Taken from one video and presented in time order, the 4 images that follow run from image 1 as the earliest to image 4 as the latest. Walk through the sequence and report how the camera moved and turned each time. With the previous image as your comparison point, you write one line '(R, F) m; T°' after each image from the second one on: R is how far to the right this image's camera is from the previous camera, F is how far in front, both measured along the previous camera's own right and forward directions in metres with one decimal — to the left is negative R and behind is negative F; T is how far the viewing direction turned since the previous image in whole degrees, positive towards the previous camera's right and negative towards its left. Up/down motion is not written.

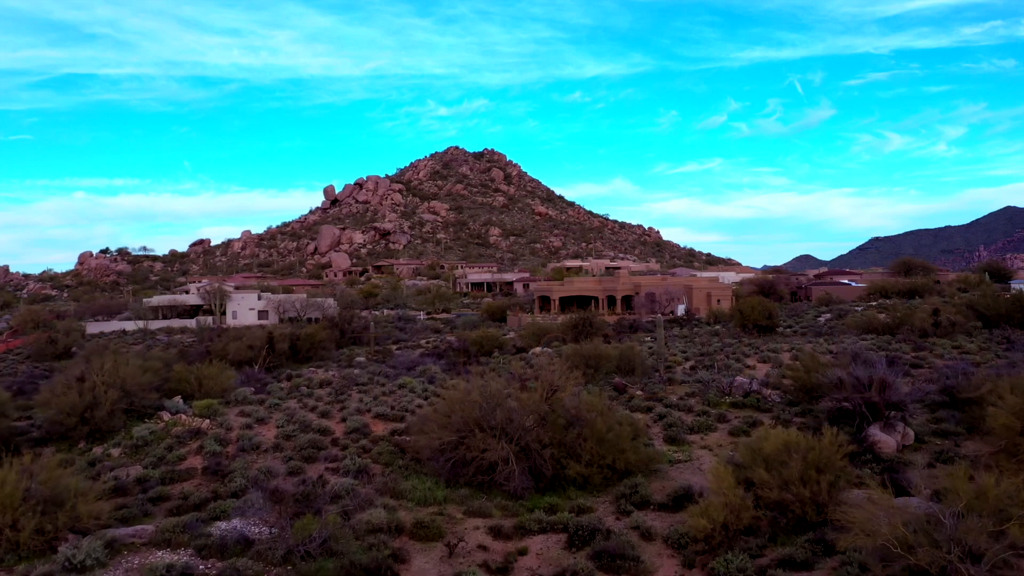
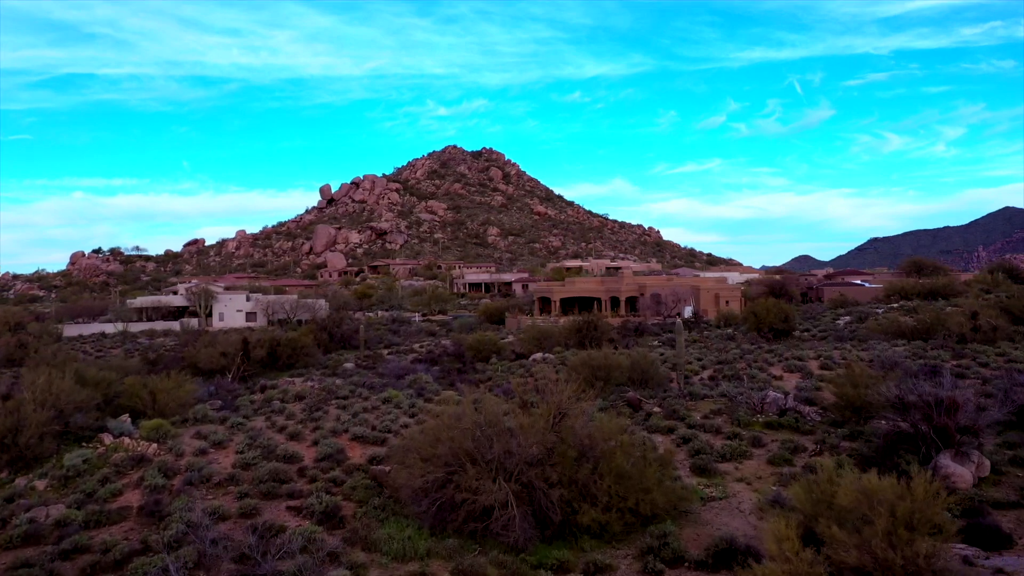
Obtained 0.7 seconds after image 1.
(0.0, +2.4) m; 0°
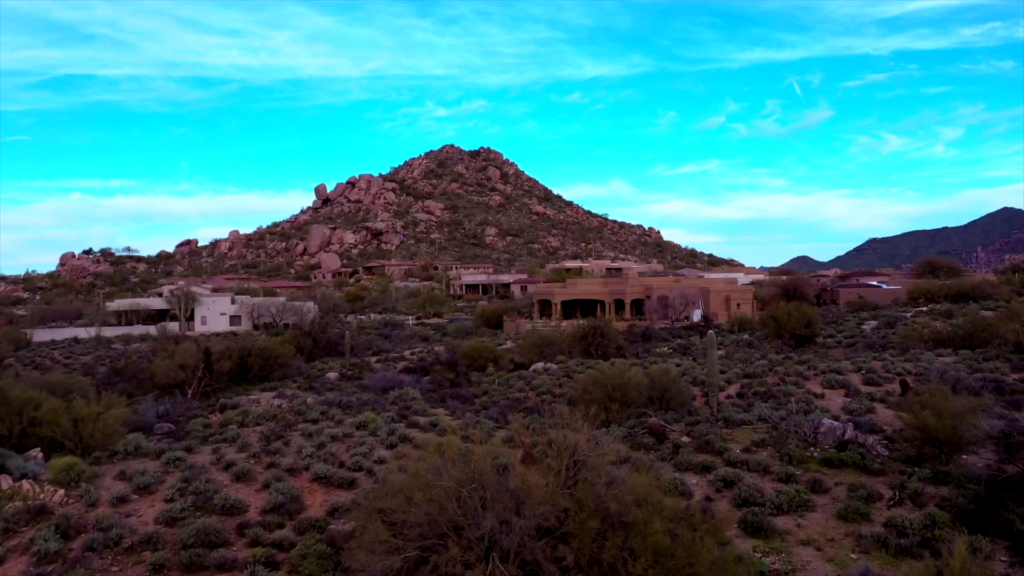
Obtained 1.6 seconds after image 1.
(0.0, +2.8) m; 0°
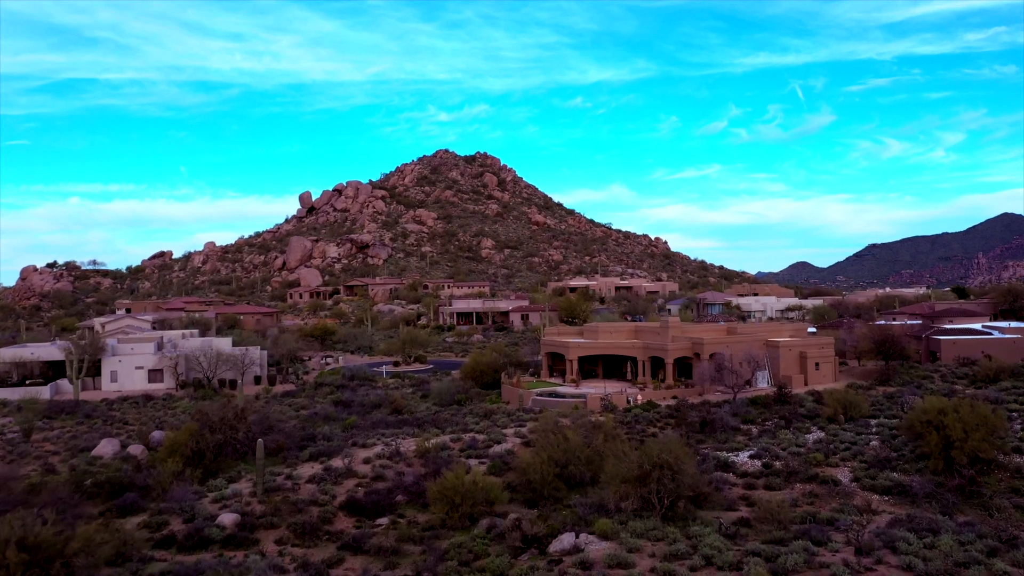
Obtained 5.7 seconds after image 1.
(-0.2, +11.9) m; 0°
